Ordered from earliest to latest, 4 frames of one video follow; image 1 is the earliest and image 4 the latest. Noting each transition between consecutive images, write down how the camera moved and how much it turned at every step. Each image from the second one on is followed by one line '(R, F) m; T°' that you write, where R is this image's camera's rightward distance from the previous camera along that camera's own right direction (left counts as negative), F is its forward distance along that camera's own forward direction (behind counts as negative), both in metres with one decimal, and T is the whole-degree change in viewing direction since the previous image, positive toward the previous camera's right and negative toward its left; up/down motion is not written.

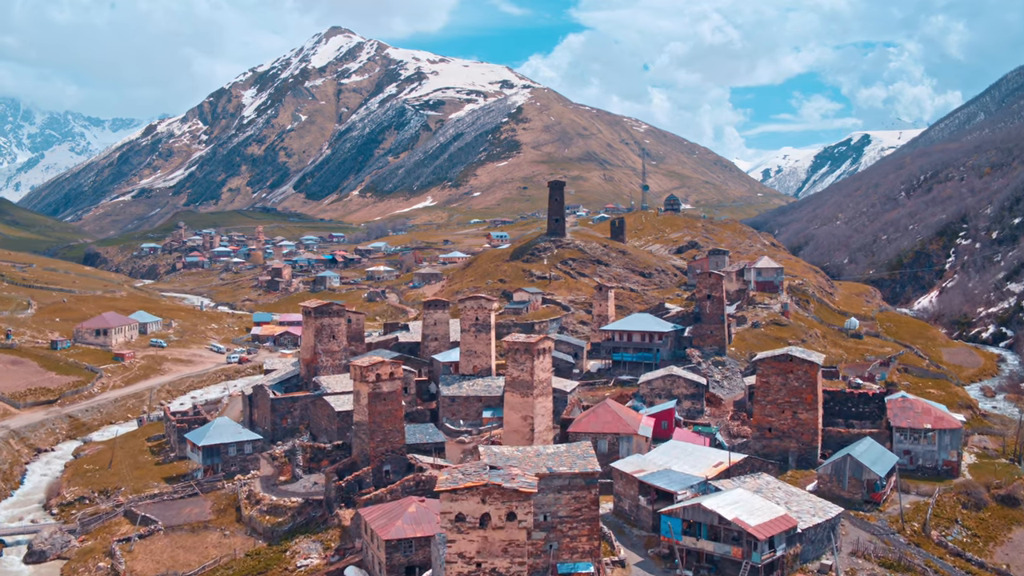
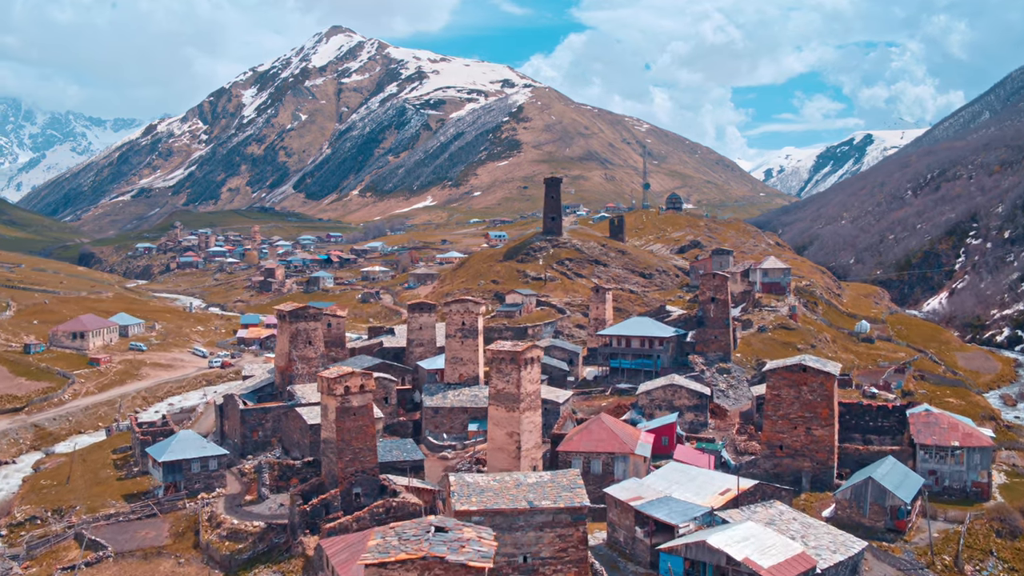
(+0.8, +3.9) m; 0°
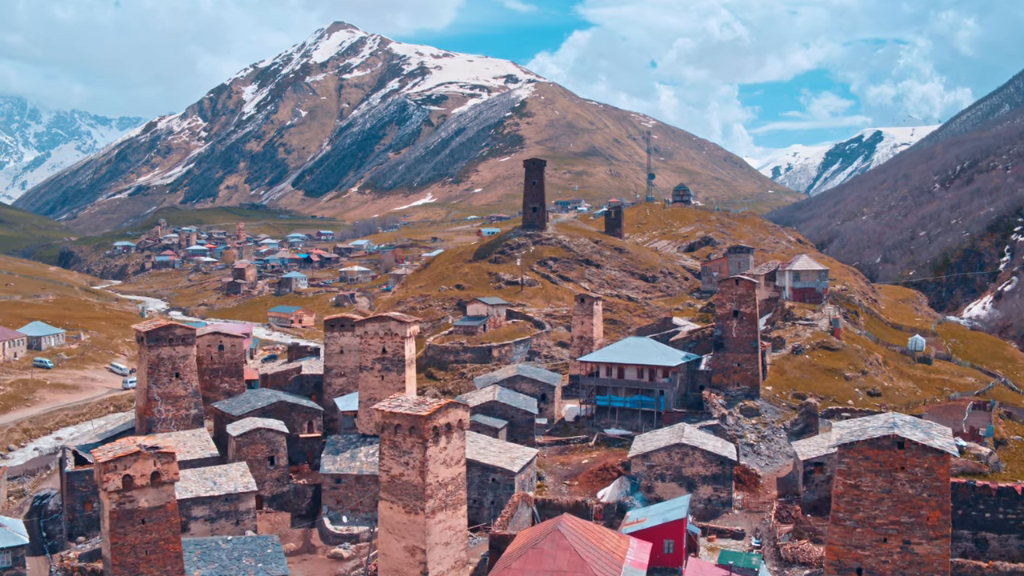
(+2.9, +14.8) m; 0°
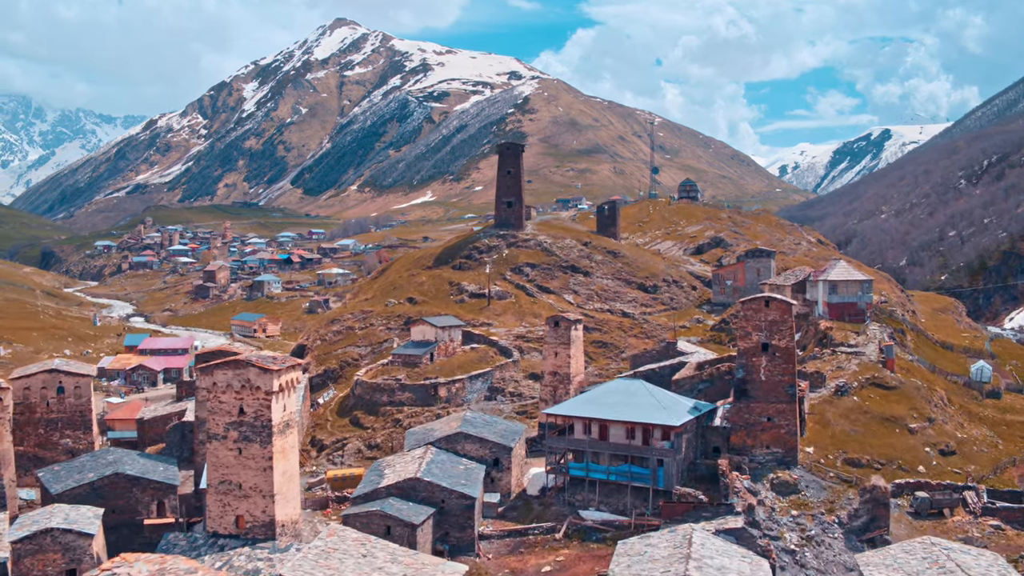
(+2.5, +12.0) m; 0°
